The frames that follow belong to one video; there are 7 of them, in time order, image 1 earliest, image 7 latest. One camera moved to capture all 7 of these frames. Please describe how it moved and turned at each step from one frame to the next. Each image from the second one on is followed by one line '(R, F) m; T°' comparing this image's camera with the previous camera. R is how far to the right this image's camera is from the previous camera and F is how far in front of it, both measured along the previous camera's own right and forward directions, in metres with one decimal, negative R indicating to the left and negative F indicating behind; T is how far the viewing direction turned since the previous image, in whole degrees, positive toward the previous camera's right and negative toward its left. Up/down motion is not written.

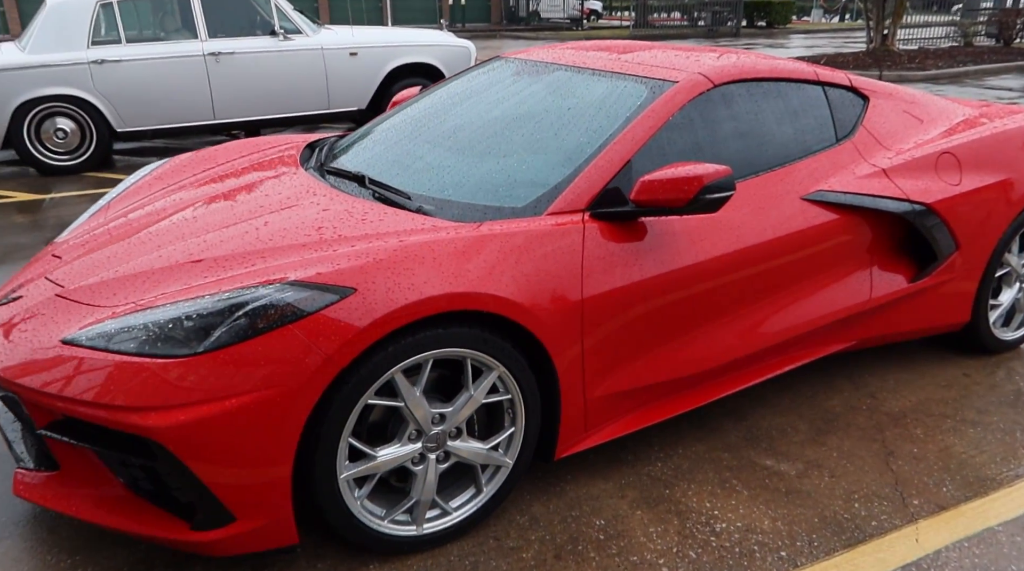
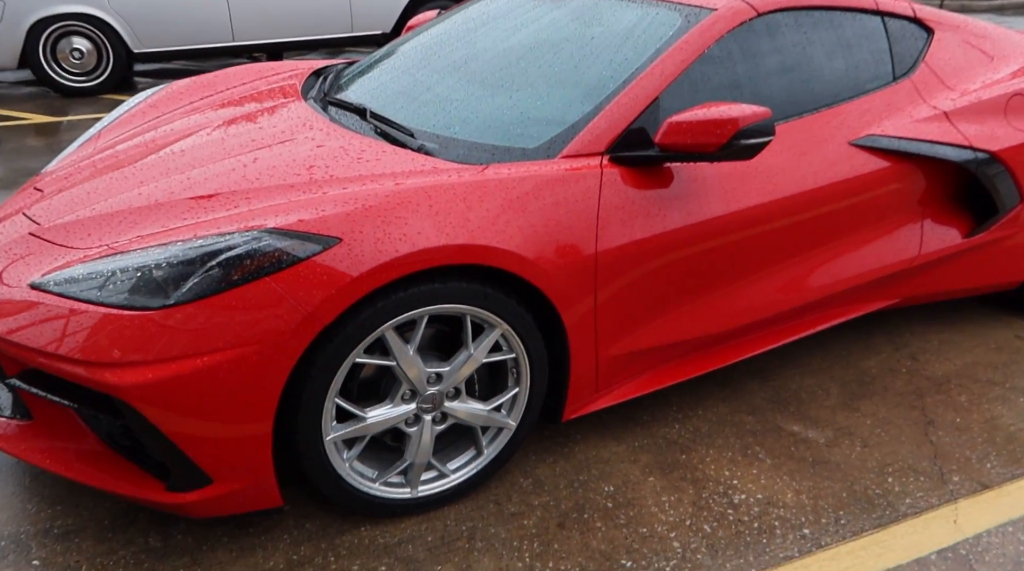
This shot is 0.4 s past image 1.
(+0.1, +0.3) m; -2°
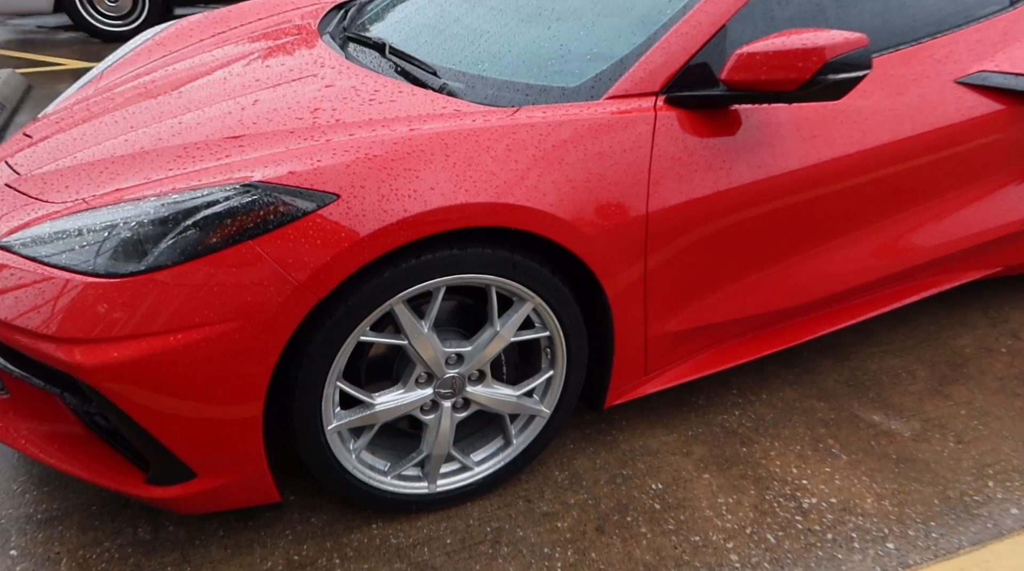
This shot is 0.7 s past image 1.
(0.0, +0.4) m; -3°
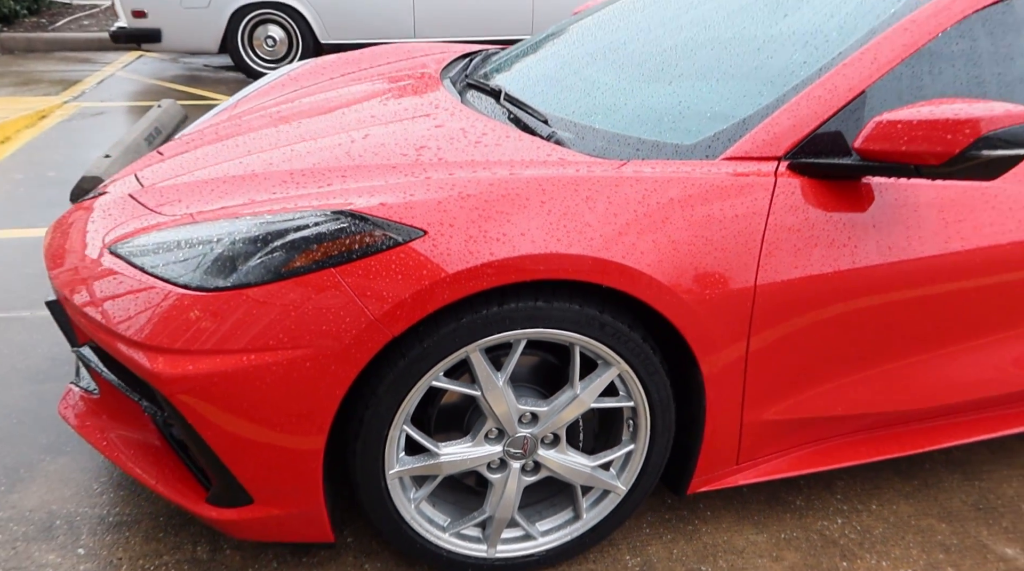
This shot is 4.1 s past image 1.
(+0.1, +0.1) m; -8°
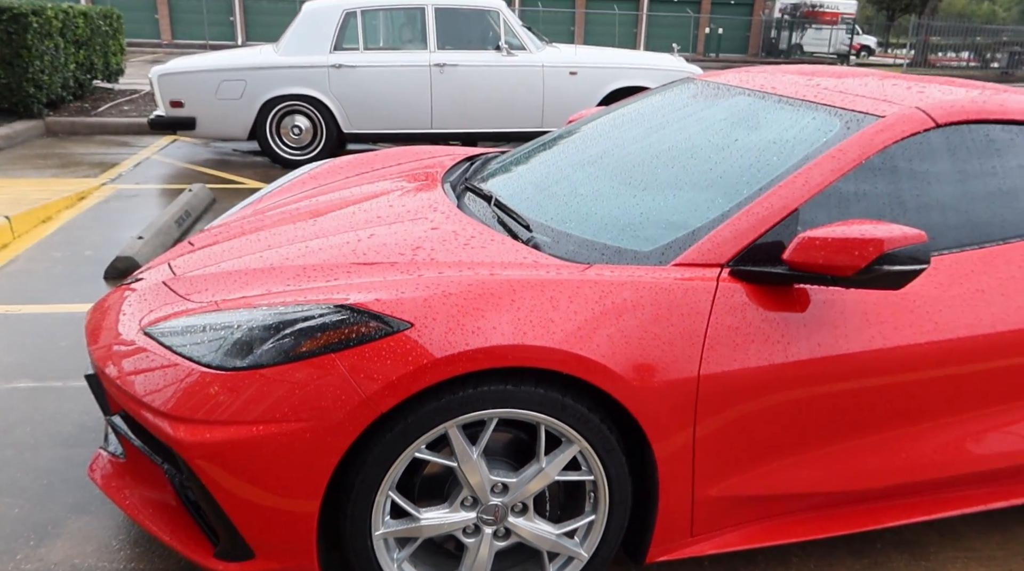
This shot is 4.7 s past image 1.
(+0.1, -0.3) m; -1°
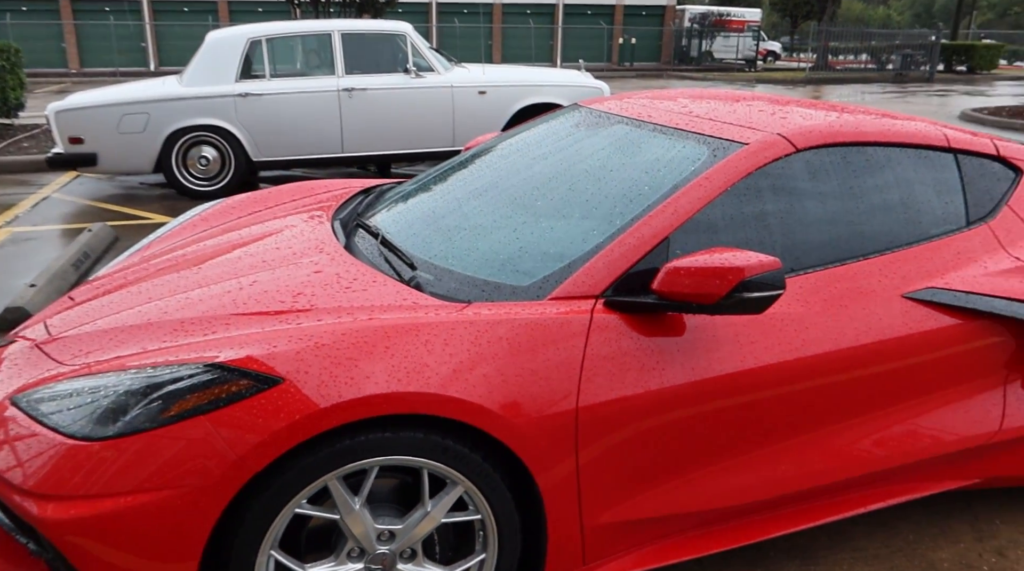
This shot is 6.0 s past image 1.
(+0.2, 0.0) m; +4°
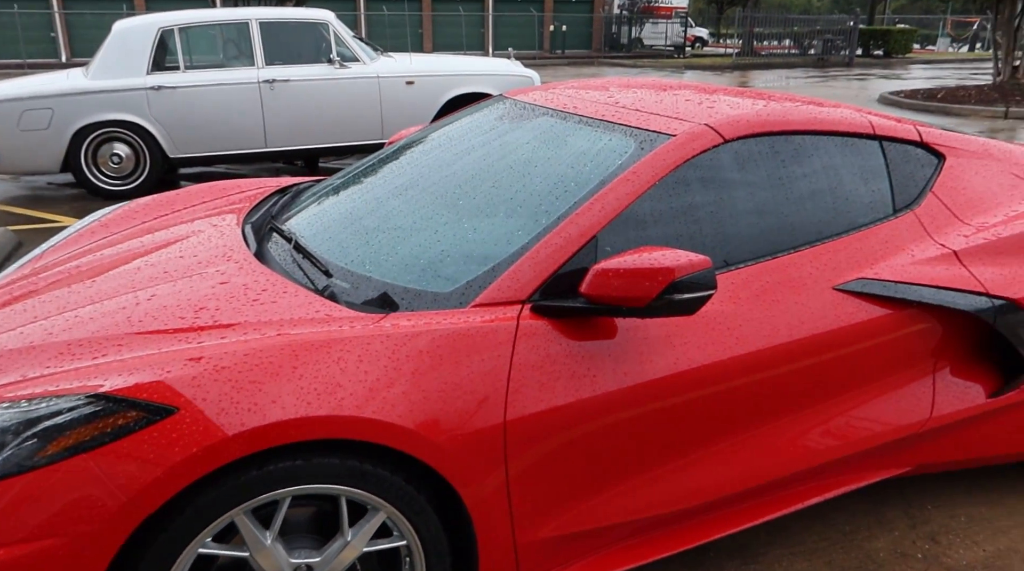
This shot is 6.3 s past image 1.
(0.0, +0.1) m; +4°
